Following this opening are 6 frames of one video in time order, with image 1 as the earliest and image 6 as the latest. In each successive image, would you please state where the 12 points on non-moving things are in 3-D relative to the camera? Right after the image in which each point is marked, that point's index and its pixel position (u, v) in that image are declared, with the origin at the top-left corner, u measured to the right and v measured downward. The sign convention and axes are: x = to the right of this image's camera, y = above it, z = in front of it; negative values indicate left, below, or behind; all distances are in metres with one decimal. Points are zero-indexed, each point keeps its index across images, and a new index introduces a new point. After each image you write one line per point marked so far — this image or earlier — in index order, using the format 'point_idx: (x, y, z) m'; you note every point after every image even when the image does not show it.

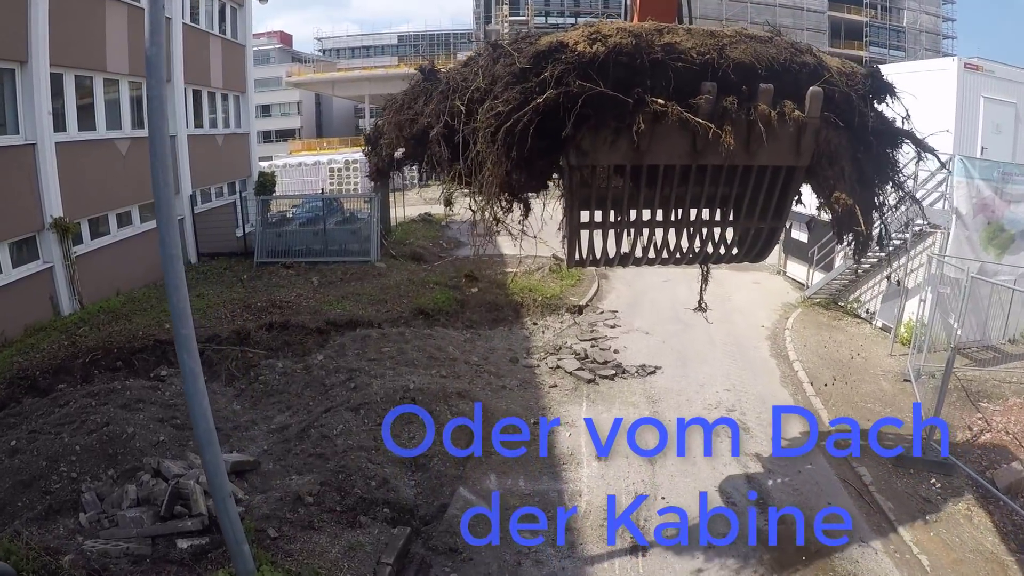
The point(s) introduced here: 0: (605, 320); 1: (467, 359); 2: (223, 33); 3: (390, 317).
0: (+1.5, -0.5, +11.6) m
1: (-0.5, -0.9, +8.7) m
2: (-6.7, +5.8, +16.6) m
3: (-1.8, -0.4, +10.5) m
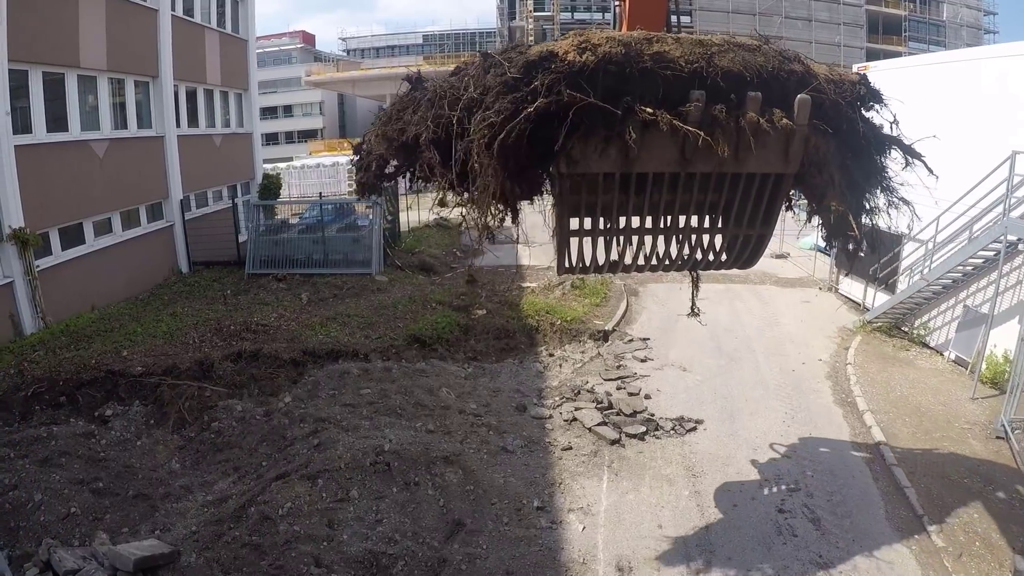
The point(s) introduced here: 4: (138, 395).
0: (+1.7, -0.9, +9.9) m
1: (-0.5, -1.2, +7.2) m
2: (-6.2, +5.5, +15.3) m
3: (-1.6, -0.7, +9.0) m
4: (-4.0, -1.1, +7.8) m
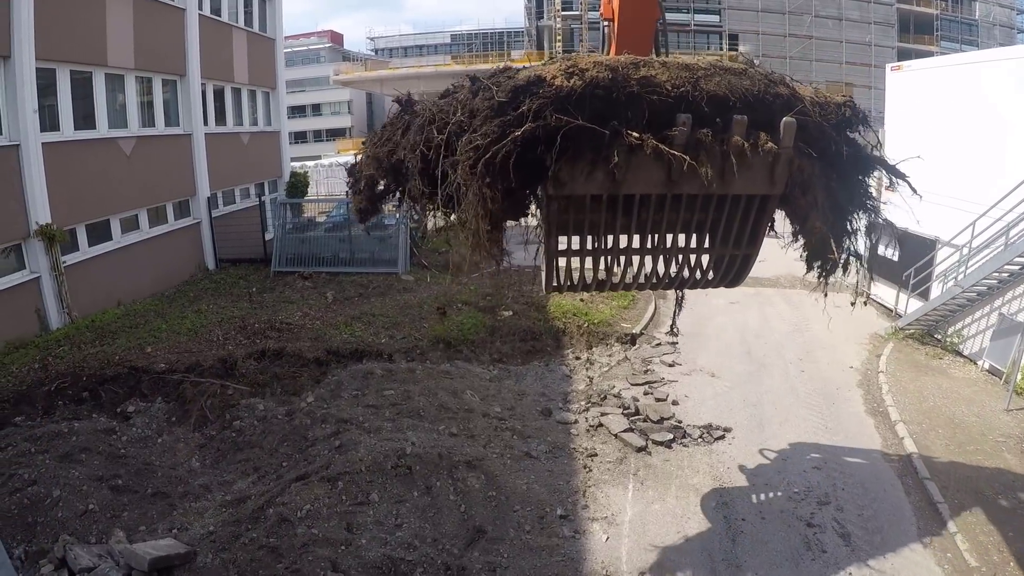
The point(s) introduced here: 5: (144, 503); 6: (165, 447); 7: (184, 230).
0: (+2.0, -0.9, +9.7) m
1: (-0.2, -1.2, +7.0) m
2: (-5.6, +5.6, +15.4) m
3: (-1.3, -0.7, +8.9) m
4: (-3.7, -1.1, +7.7) m
5: (-3.0, -1.7, +5.9) m
6: (-3.2, -1.4, +6.7) m
7: (-5.8, +1.0, +12.9) m
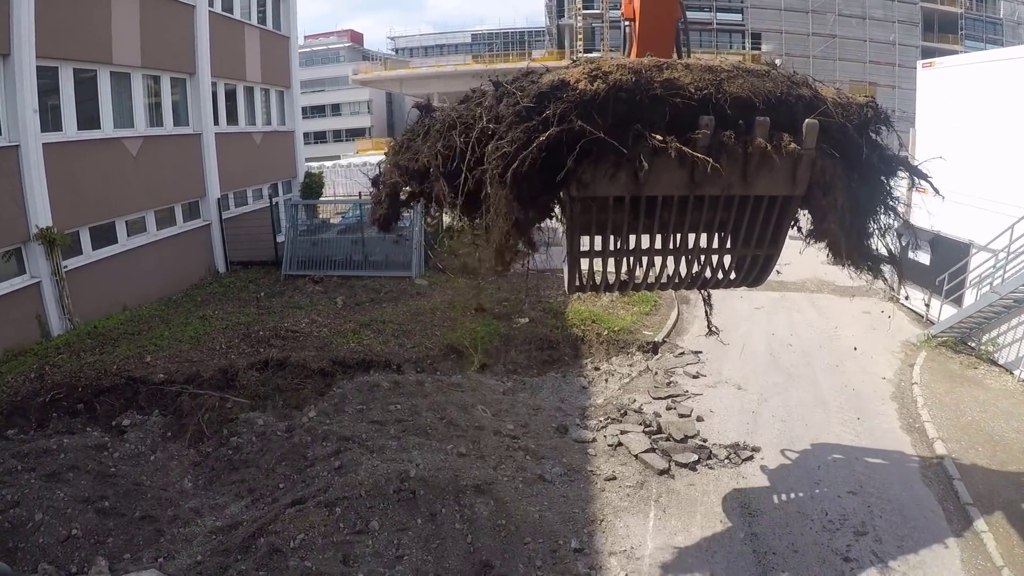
0: (+2.2, -1.0, +9.2) m
1: (-0.1, -1.3, +6.6) m
2: (-5.2, +5.5, +15.1) m
3: (-1.1, -0.8, +8.5) m
4: (-3.6, -1.2, +7.4) m
5: (-2.9, -1.8, +5.5) m
6: (-3.1, -1.5, +6.3) m
7: (-5.5, +1.0, +12.6) m
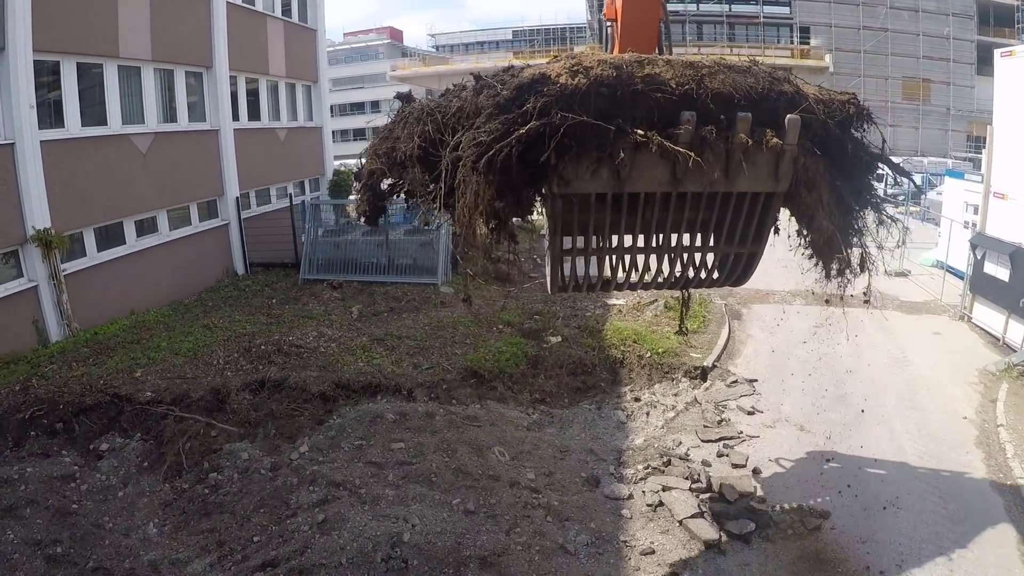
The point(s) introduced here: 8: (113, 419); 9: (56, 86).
0: (+2.5, -1.2, +8.1) m
1: (0.0, -1.4, +5.6) m
2: (-4.4, +5.4, +14.4) m
3: (-0.9, -1.0, +7.5) m
4: (-3.4, -1.3, +6.6) m
5: (-2.8, -1.9, +4.7) m
6: (-2.9, -1.6, +5.5) m
7: (-4.9, +0.9, +12.0) m
8: (-3.7, -1.2, +6.7) m
9: (-5.4, +2.5, +8.7) m
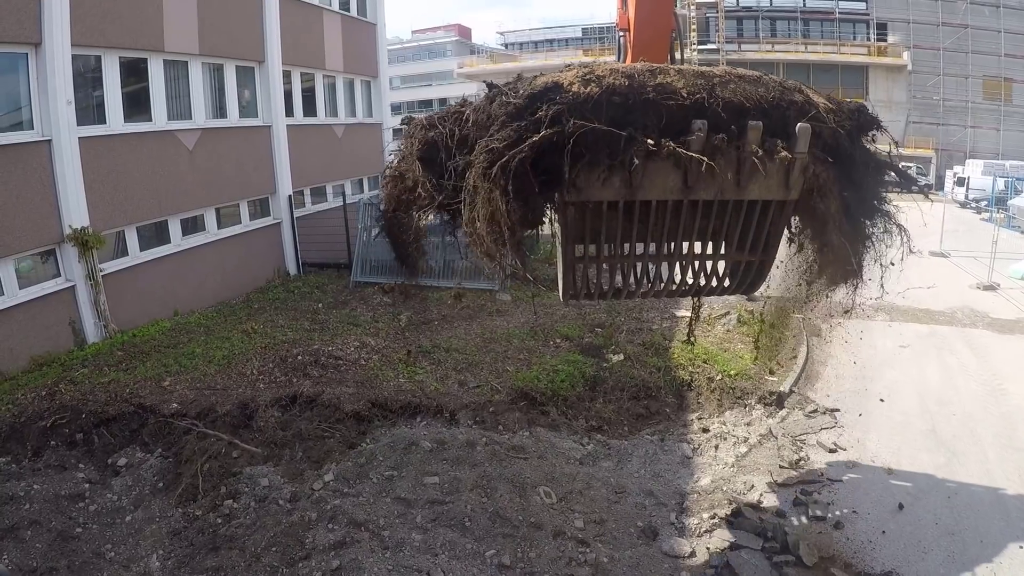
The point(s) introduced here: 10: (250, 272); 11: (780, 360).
0: (+3.0, -1.4, +7.1) m
1: (+0.3, -1.6, +4.9) m
2: (-3.1, +5.4, +14.0) m
3: (-0.4, -1.1, +6.9) m
4: (-3.0, -1.3, +6.2) m
5: (-2.6, -2.0, +4.2) m
6: (-2.6, -1.7, +5.0) m
7: (-4.0, +0.9, +11.7) m
8: (-3.3, -1.2, +6.3) m
9: (-4.7, +2.5, +8.4) m
10: (-4.1, +0.3, +11.3) m
11: (+3.4, -1.0, +9.4) m
